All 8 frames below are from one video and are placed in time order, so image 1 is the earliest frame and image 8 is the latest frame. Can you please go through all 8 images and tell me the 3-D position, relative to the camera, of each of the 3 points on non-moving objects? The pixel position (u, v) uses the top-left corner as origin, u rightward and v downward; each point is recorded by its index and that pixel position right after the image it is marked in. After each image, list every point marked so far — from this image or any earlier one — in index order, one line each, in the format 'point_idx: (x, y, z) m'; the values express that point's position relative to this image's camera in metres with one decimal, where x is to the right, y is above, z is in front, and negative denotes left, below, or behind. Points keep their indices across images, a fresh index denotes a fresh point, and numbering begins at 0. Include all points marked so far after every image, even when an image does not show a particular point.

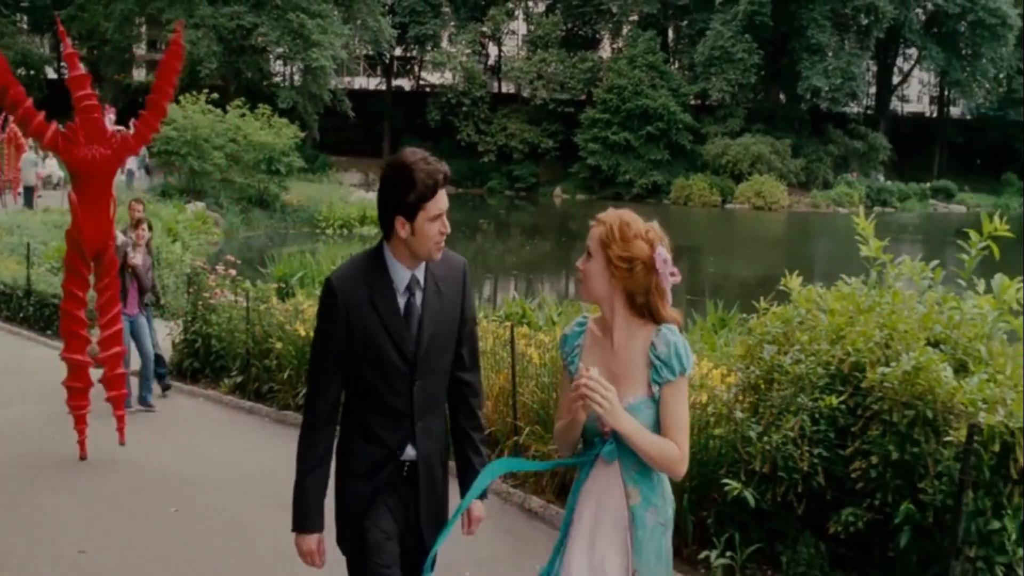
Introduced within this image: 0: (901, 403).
0: (+1.5, -0.4, +4.2) m
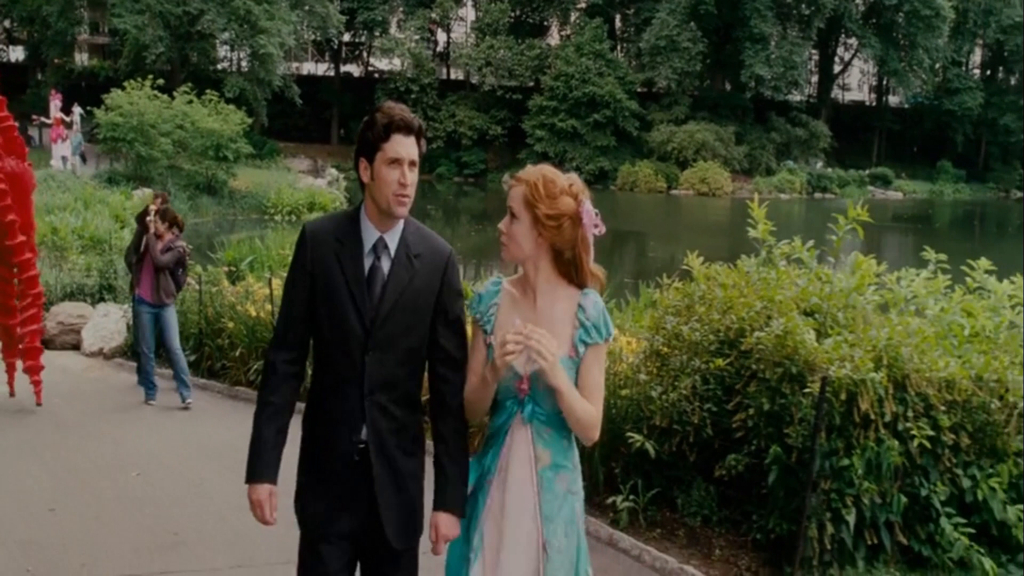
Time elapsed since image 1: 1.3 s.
0: (+1.2, -0.3, +4.7) m
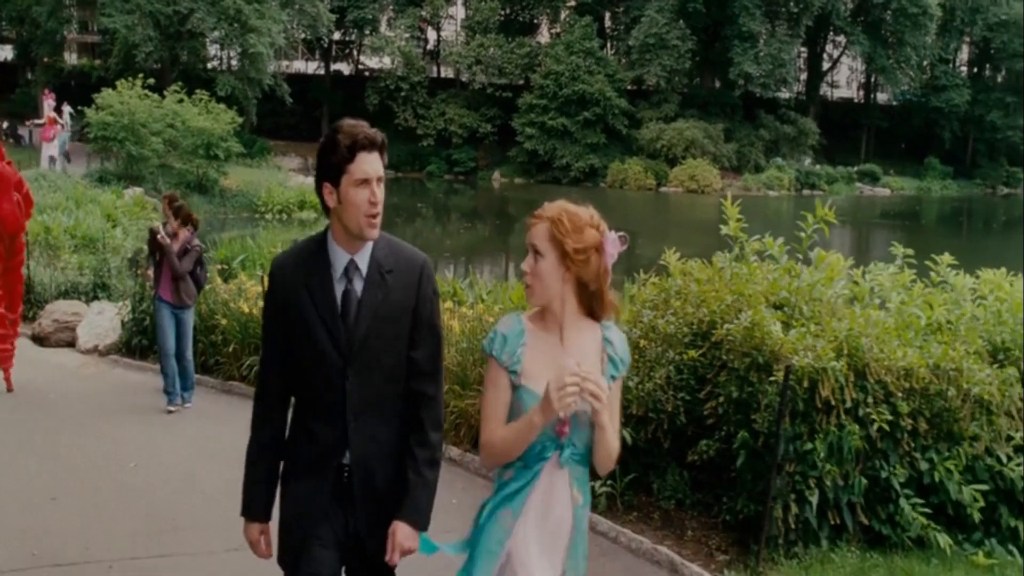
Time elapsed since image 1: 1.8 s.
0: (+1.1, -0.3, +4.9) m
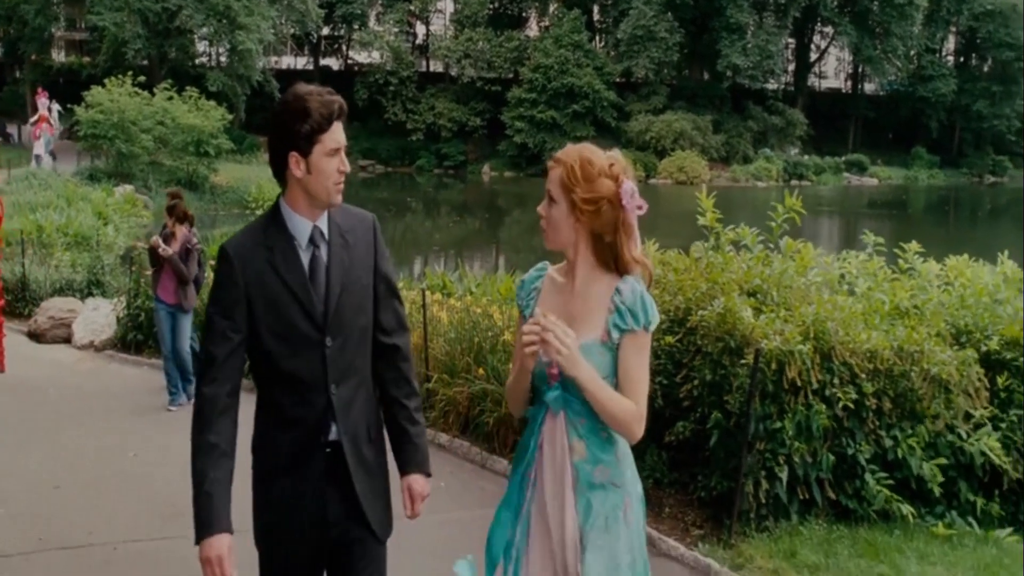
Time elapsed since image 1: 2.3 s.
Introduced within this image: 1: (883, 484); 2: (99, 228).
0: (+1.1, -0.3, +5.1) m
1: (+1.7, -0.9, +4.6) m
2: (-6.6, +1.0, +16.0) m
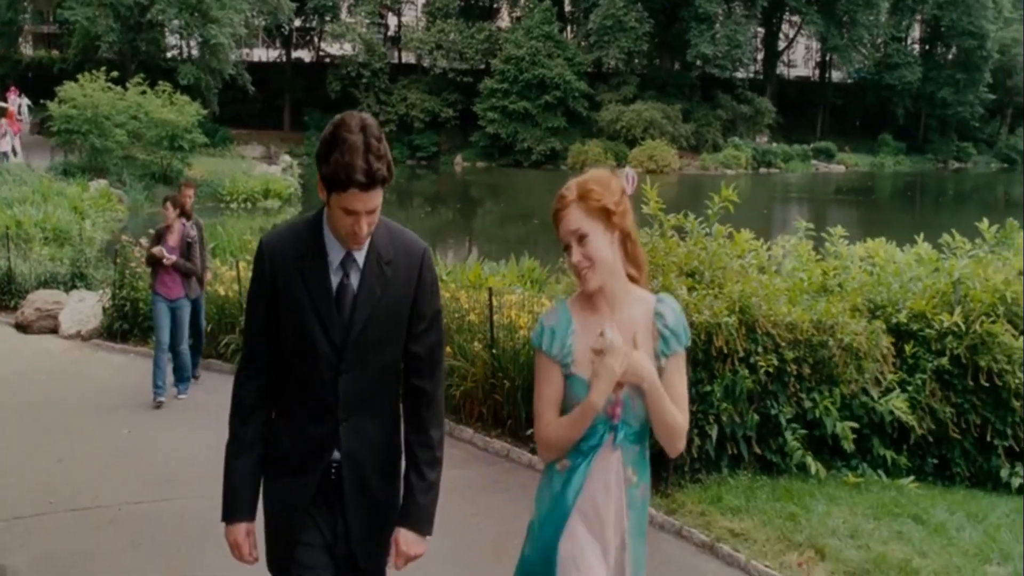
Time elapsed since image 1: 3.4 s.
0: (+0.9, -0.2, +5.7) m
1: (+1.5, -0.8, +5.2) m
2: (-7.1, +1.1, +16.3) m
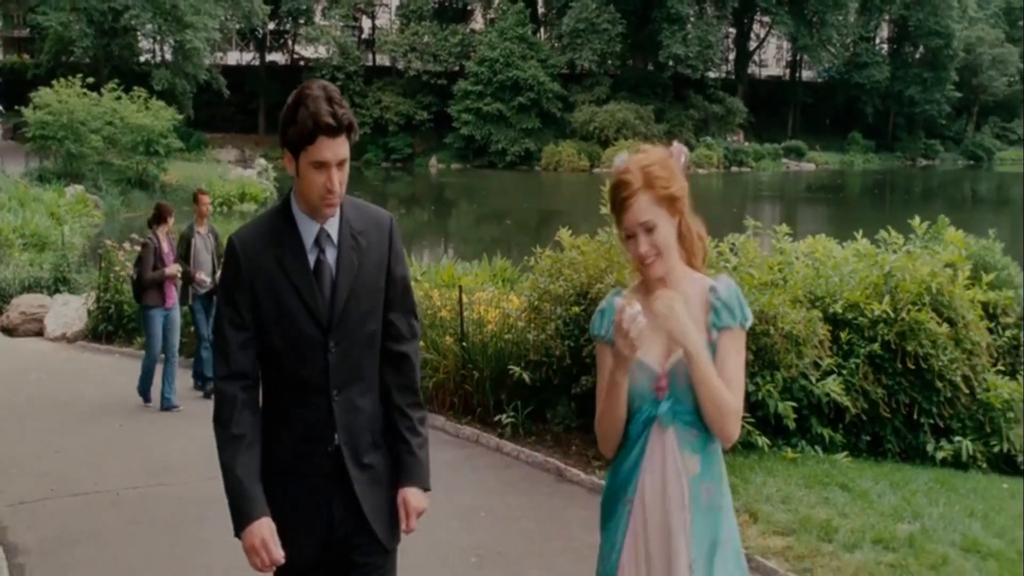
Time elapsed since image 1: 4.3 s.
0: (+0.7, -0.1, +6.1) m
1: (+1.3, -0.8, +5.6) m
2: (-7.5, +1.0, +16.6) m
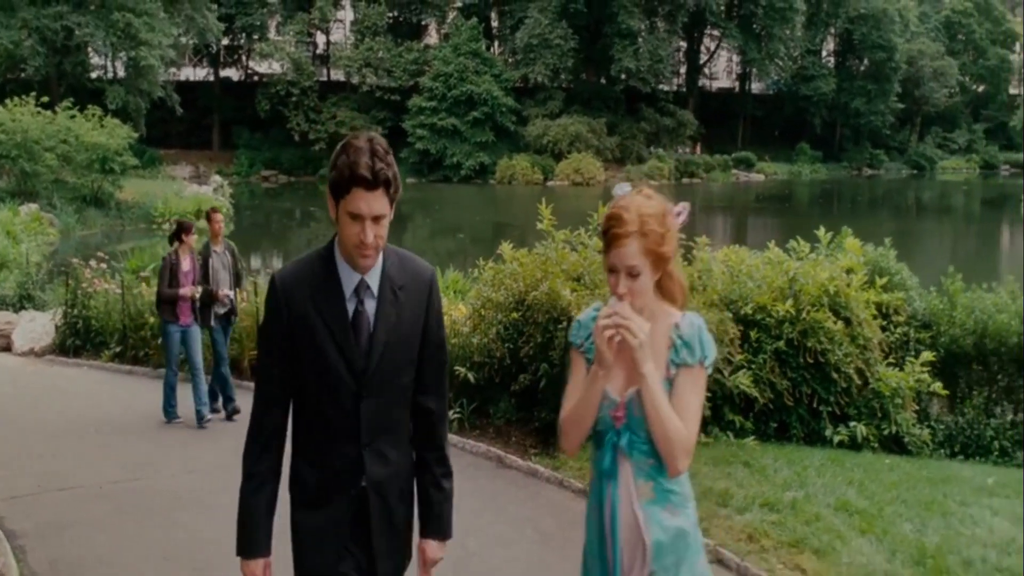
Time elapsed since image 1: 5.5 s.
0: (+0.3, -0.2, +6.7) m
1: (+1.0, -0.8, +6.3) m
2: (-8.3, +0.7, +16.8) m
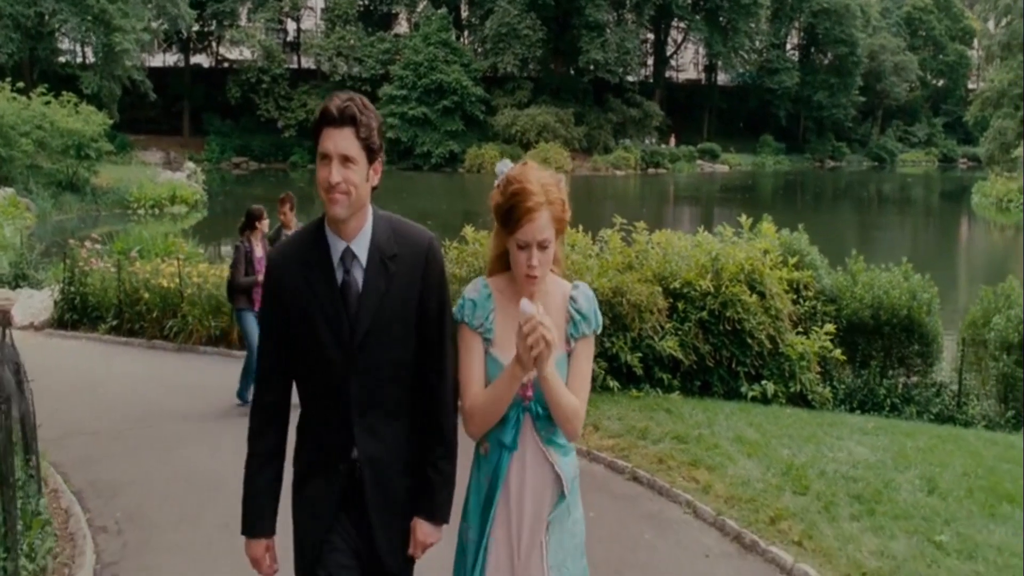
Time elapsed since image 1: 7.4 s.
0: (0.0, 0.0, +7.7) m
1: (+0.7, -0.6, +7.2) m
2: (-8.9, +1.0, +17.5) m
